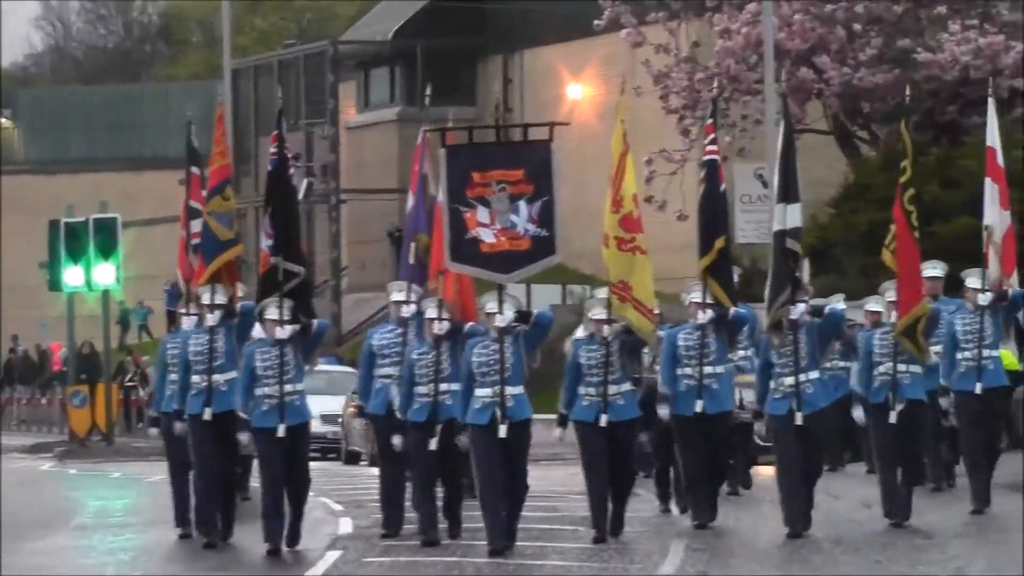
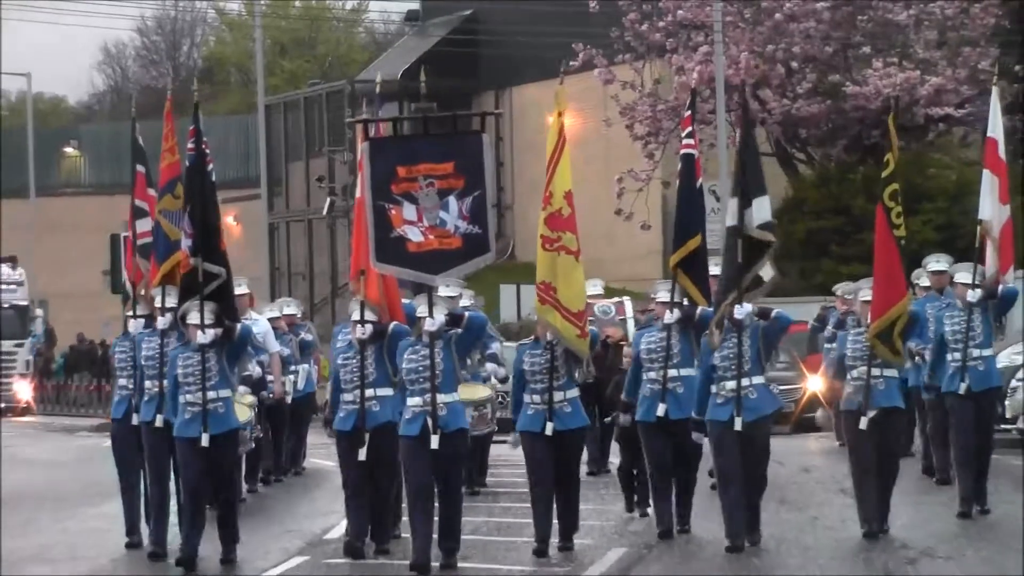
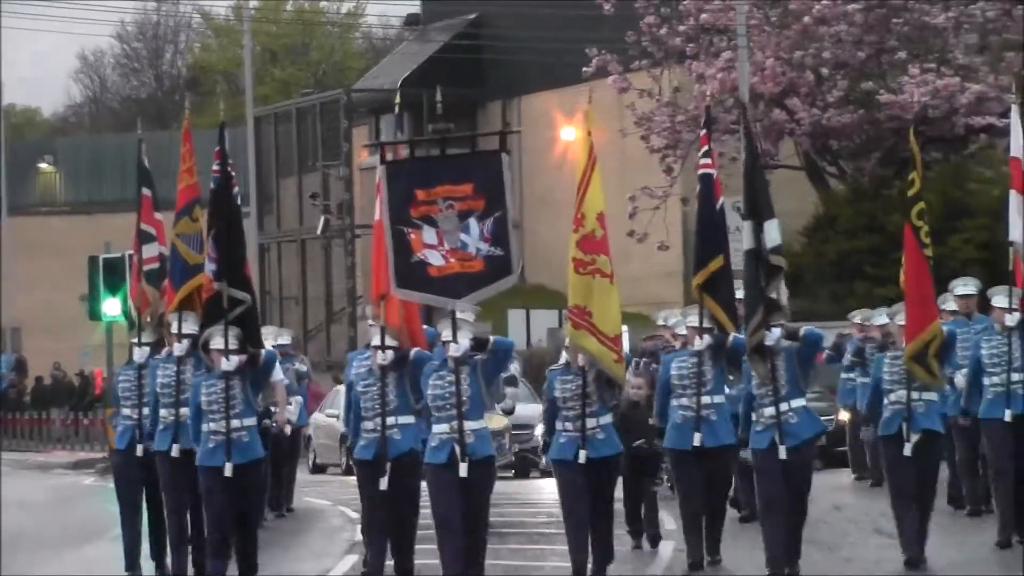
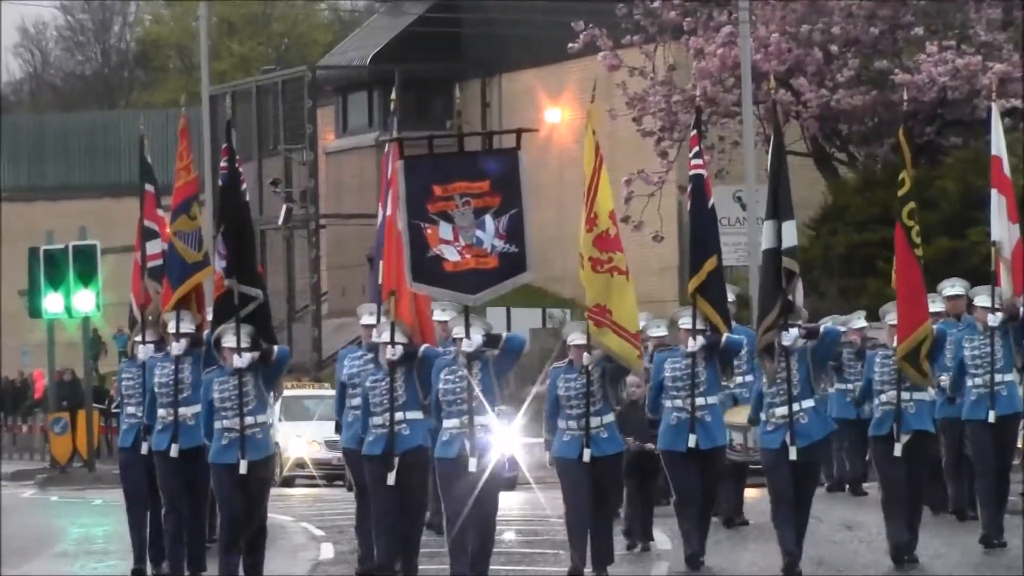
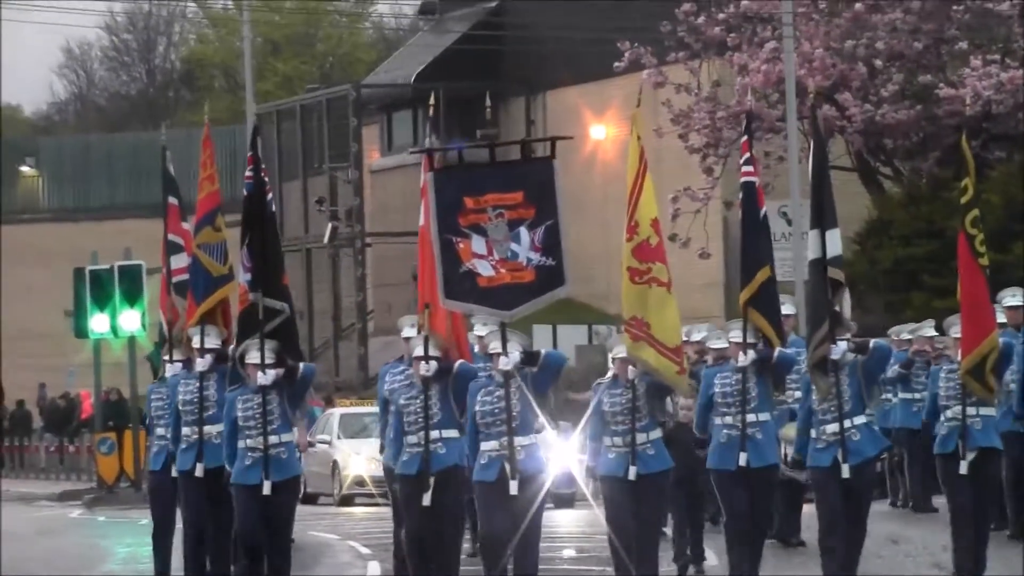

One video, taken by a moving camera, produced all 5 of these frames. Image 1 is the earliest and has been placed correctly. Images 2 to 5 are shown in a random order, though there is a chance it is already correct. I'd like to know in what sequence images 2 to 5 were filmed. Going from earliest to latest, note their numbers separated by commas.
4, 5, 3, 2
